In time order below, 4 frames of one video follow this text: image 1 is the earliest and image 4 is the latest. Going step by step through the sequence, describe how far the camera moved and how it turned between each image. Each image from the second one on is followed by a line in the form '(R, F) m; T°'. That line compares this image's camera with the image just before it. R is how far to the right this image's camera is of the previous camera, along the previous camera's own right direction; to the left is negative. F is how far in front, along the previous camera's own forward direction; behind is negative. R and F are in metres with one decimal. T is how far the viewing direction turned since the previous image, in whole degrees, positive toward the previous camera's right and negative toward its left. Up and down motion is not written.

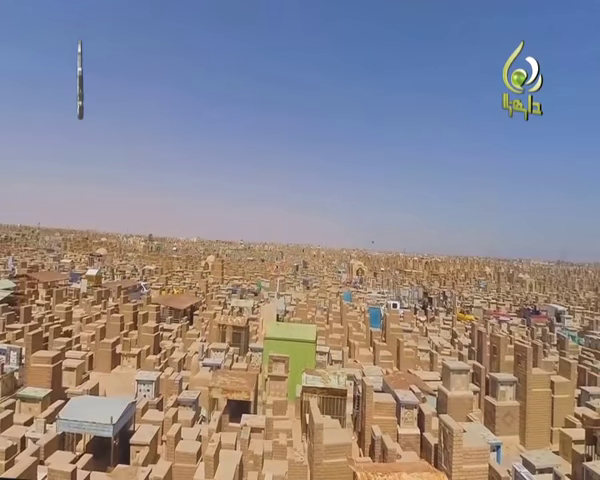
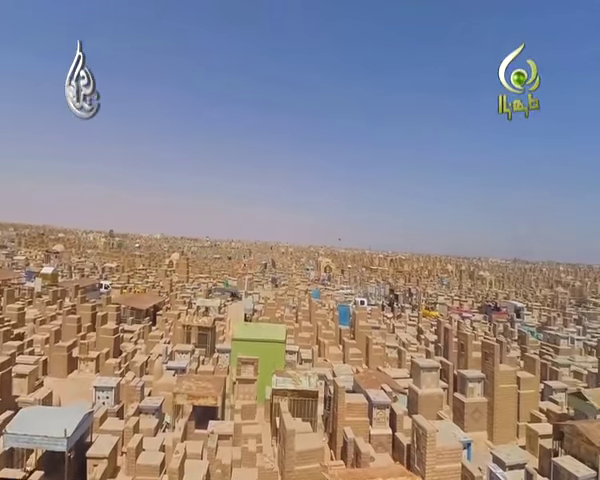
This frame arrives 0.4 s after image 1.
(-0.1, +0.3) m; +5°
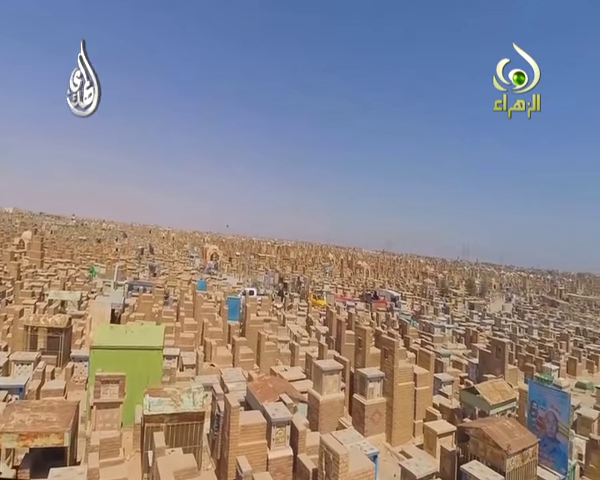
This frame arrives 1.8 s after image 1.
(-0.1, +1.6) m; +16°
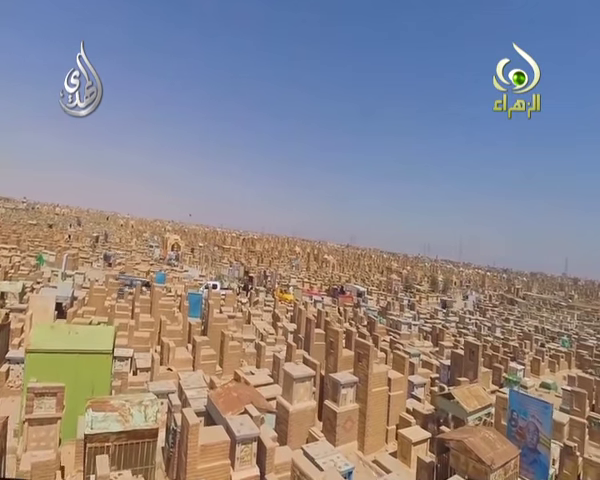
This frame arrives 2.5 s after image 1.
(-0.1, +0.8) m; +5°
